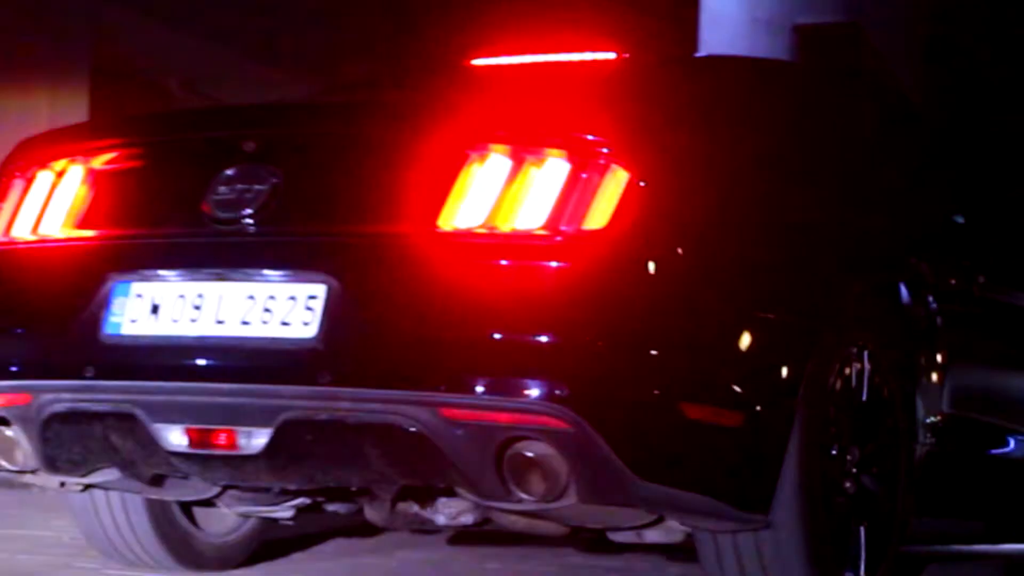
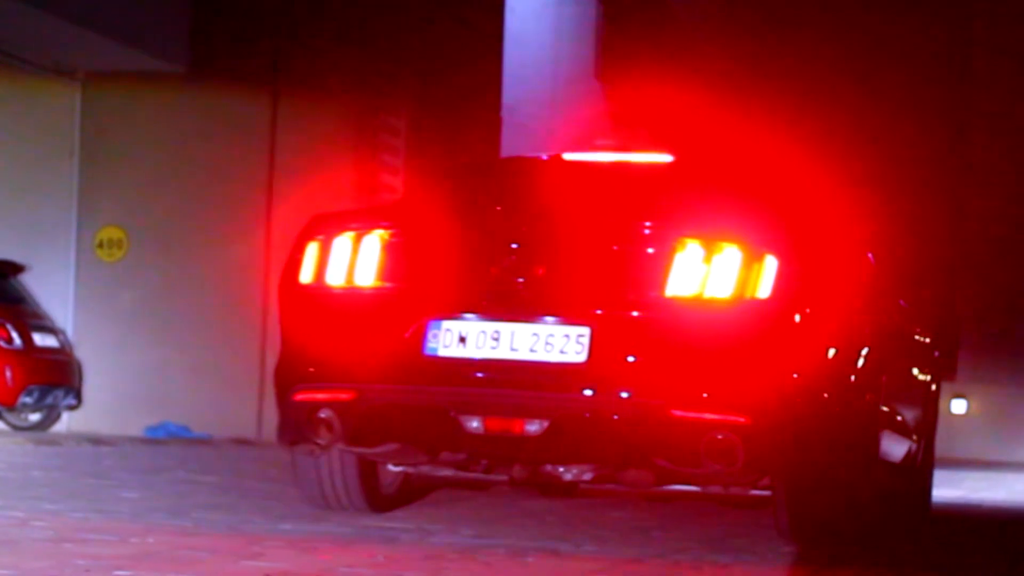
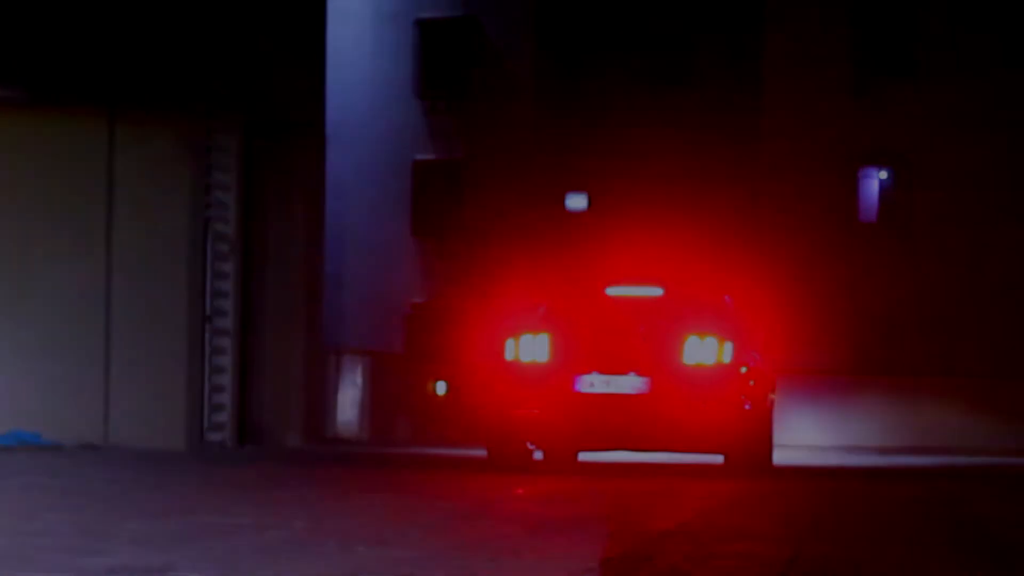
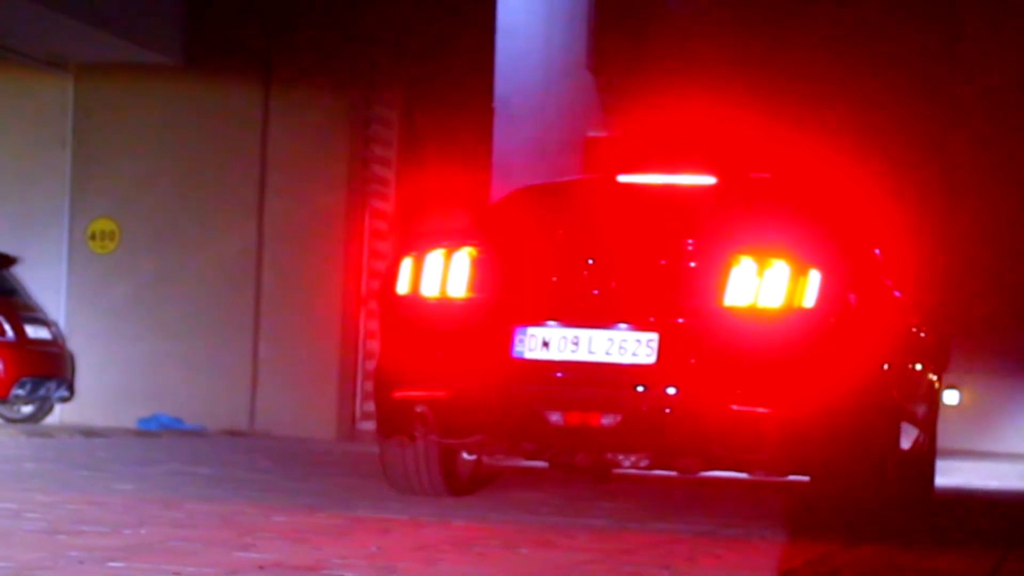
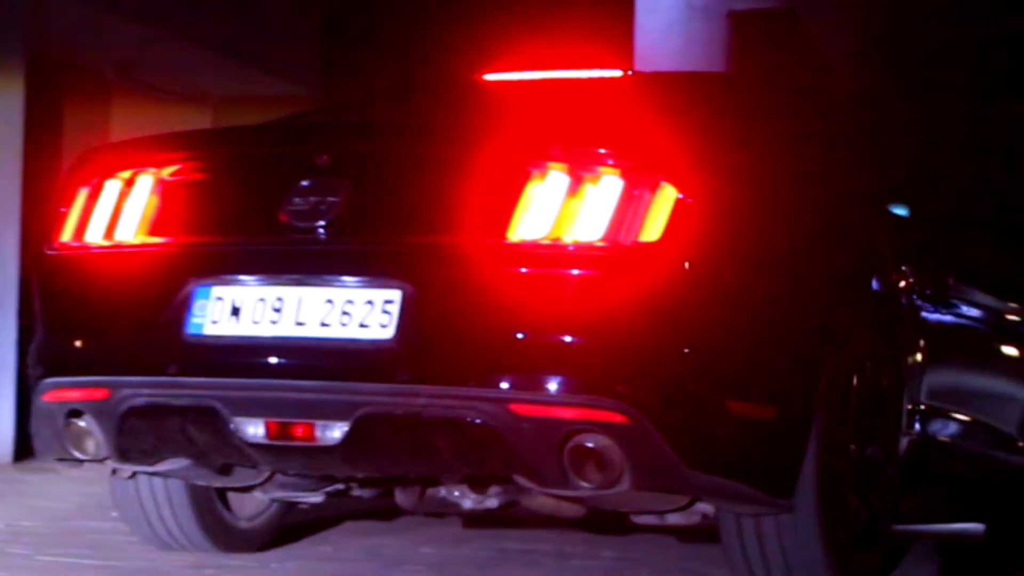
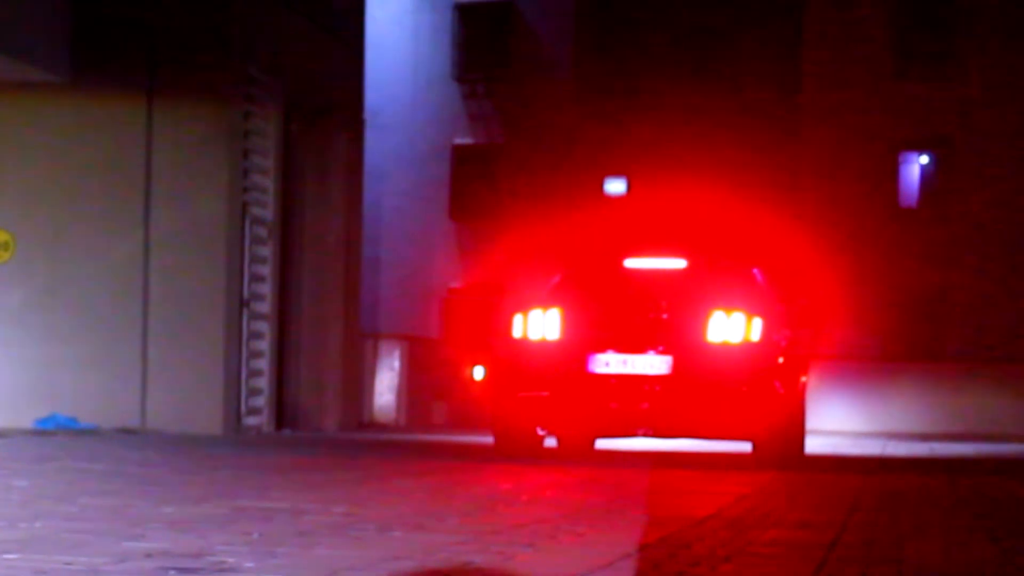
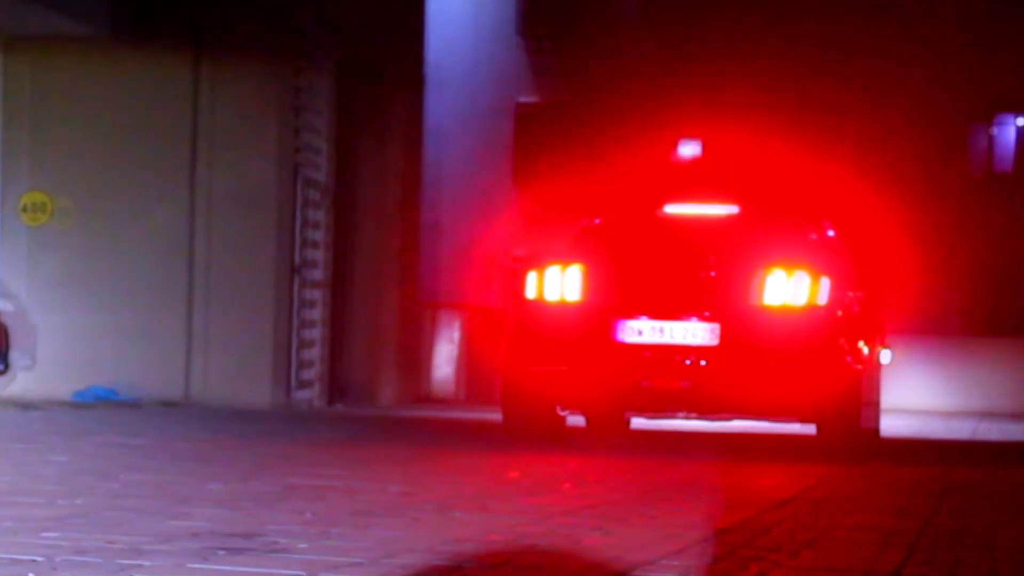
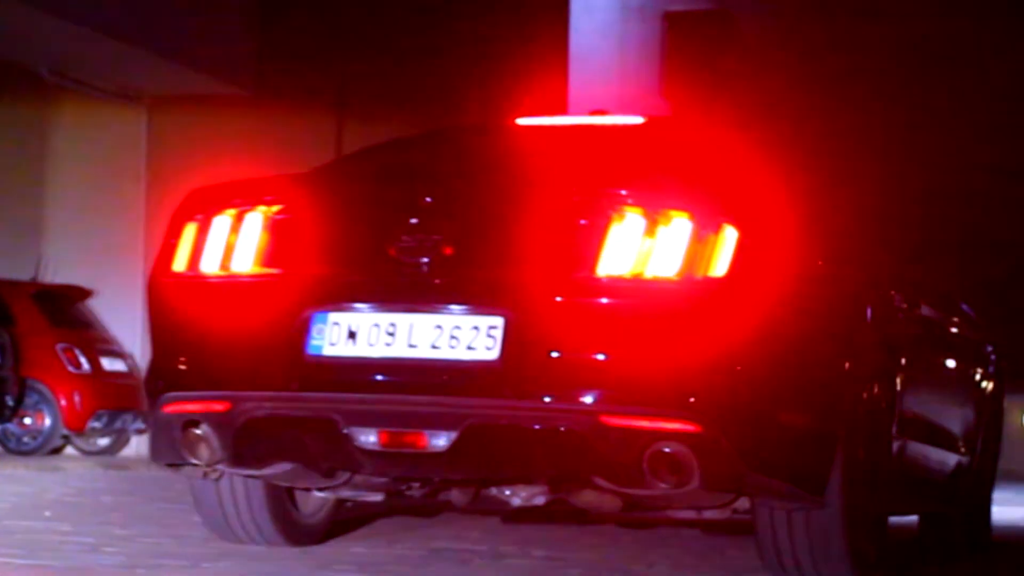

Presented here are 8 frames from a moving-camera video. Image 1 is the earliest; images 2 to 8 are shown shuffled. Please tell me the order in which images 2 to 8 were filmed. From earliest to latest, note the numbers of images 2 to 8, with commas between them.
5, 8, 2, 4, 7, 6, 3
